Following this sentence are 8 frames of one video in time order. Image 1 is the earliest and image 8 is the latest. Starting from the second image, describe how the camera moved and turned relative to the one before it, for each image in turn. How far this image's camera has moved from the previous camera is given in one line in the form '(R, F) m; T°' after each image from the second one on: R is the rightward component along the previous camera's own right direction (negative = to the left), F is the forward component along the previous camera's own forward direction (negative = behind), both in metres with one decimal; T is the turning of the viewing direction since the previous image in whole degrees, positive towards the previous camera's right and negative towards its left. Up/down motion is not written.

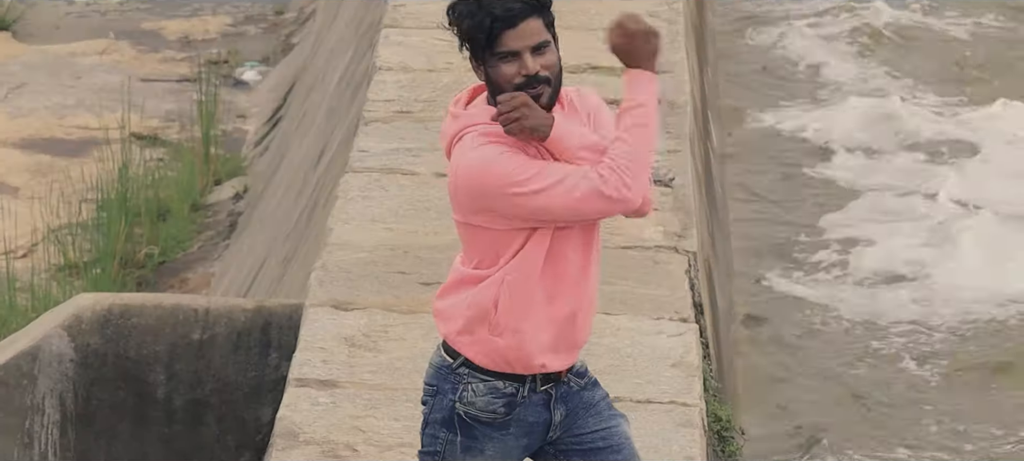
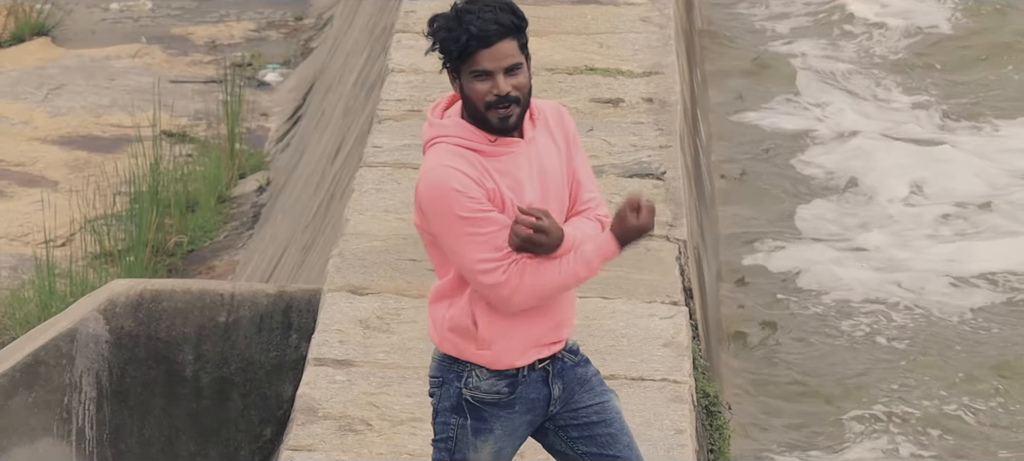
(0.0, -0.3) m; -1°
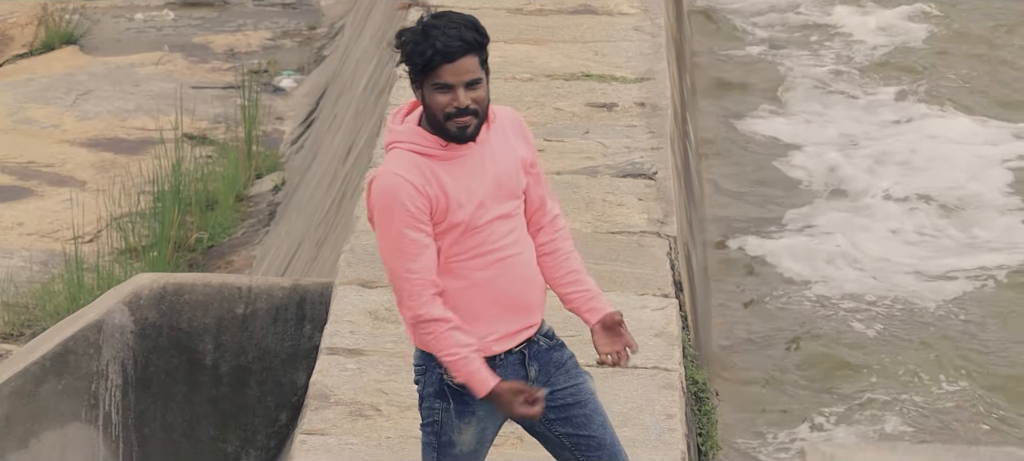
(0.0, -0.3) m; 0°
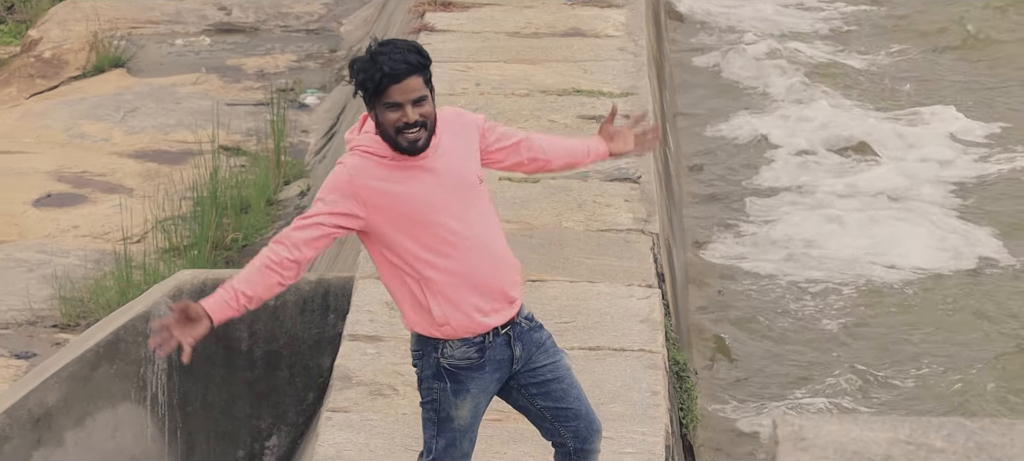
(0.0, -0.6) m; 0°
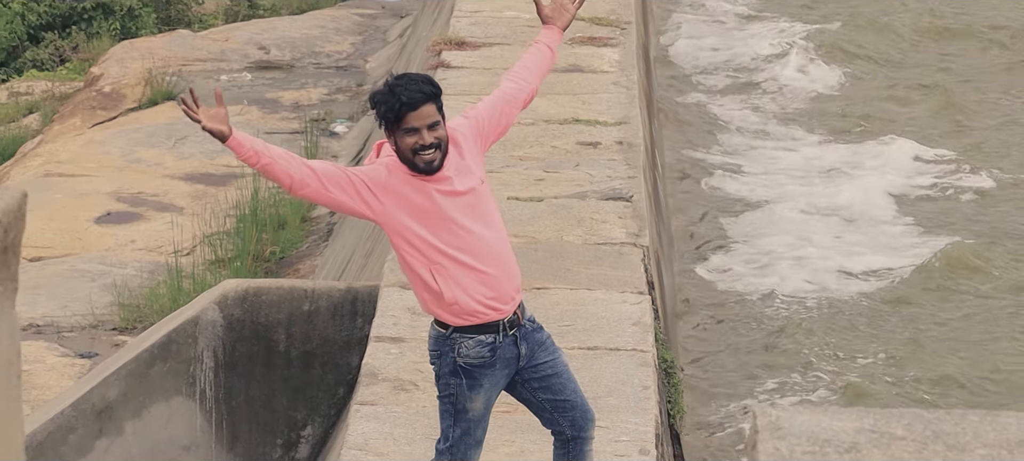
(0.0, -0.7) m; 0°
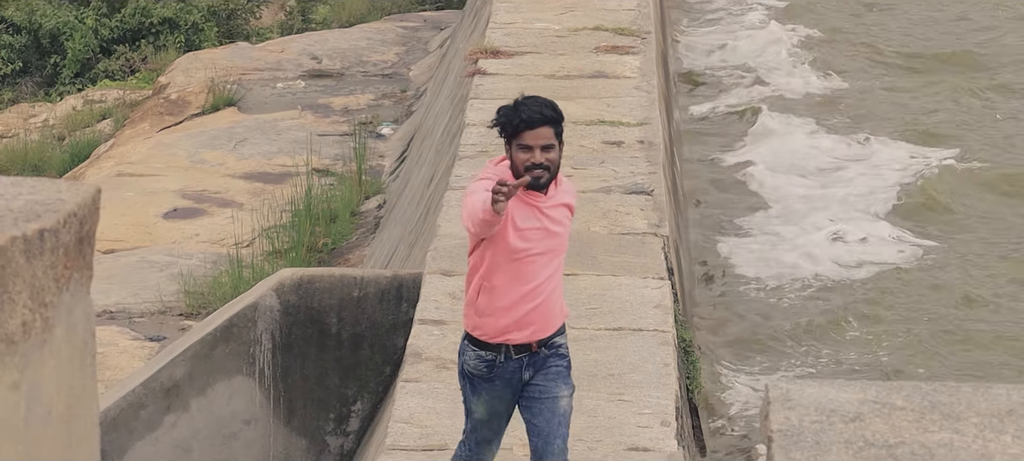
(-0.1, -0.6) m; 0°
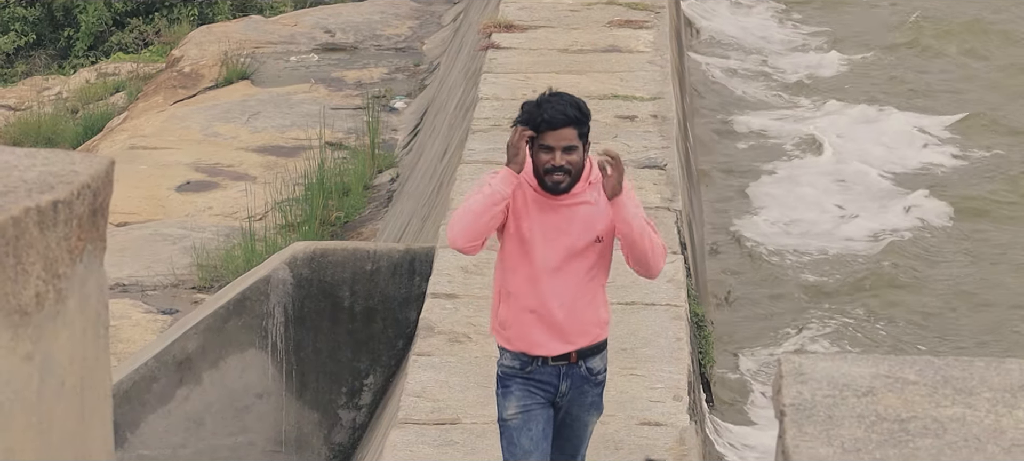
(0.0, 0.0) m; -1°
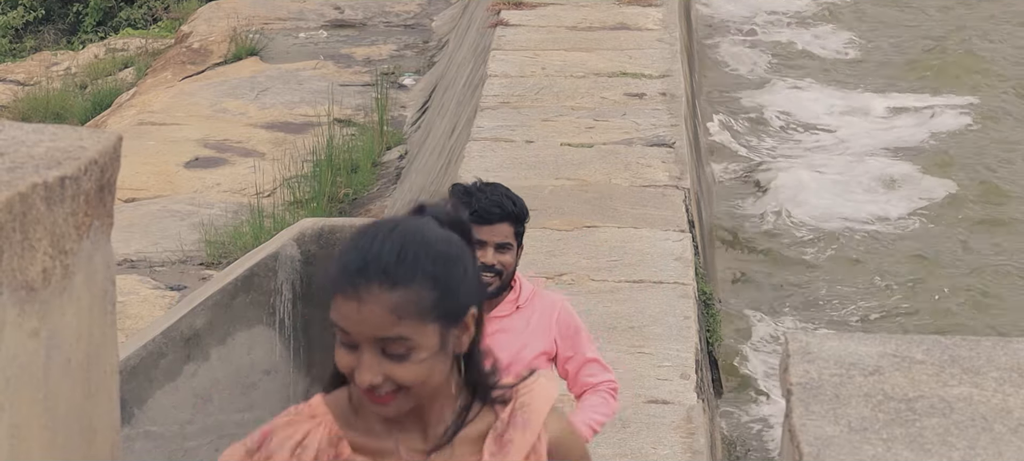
(0.0, 0.0) m; 0°
